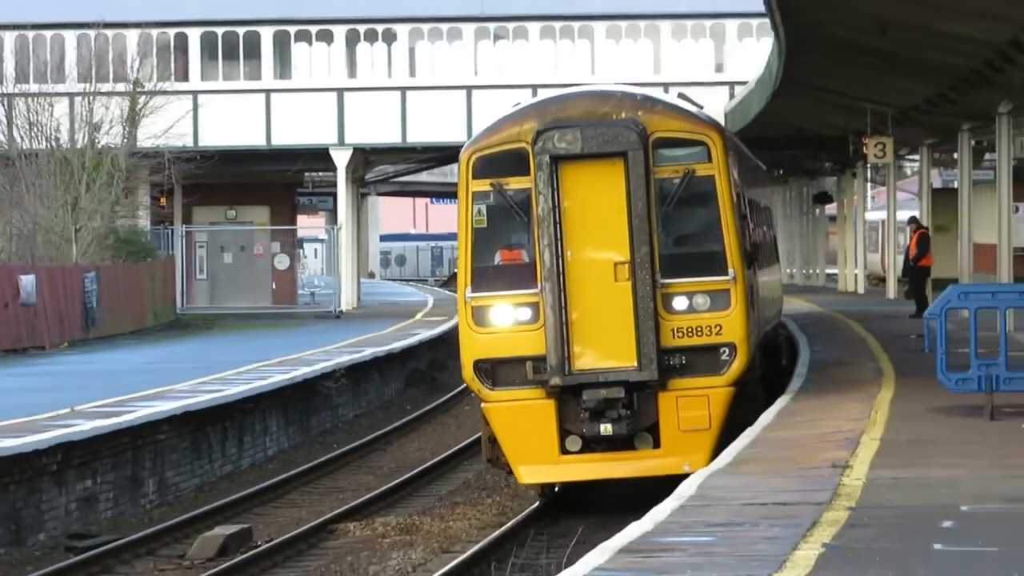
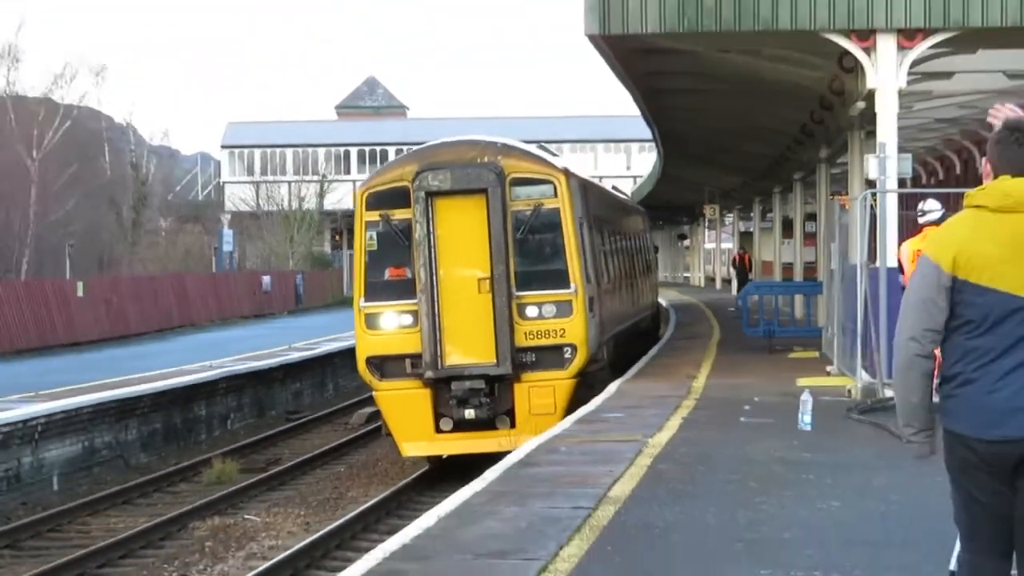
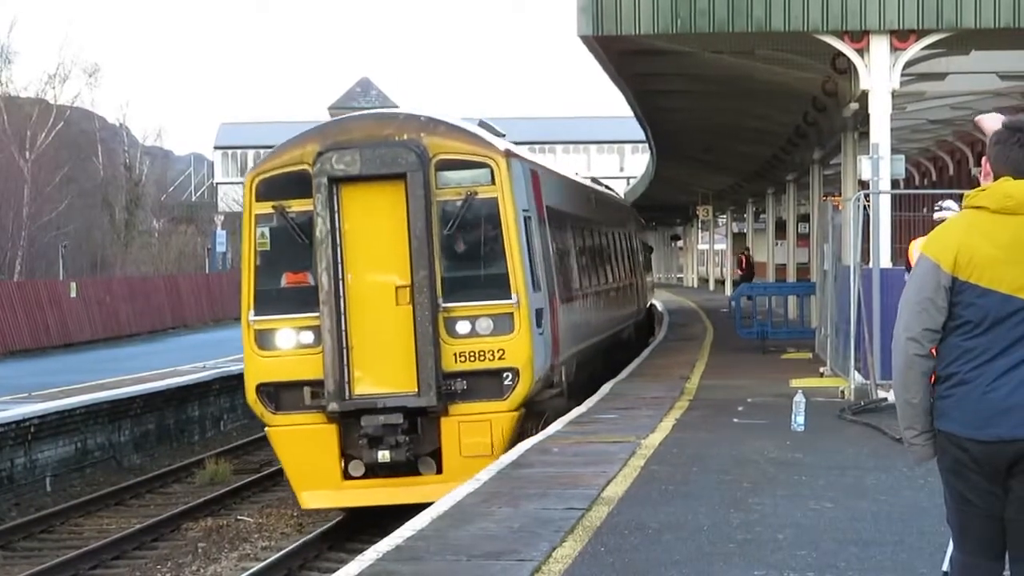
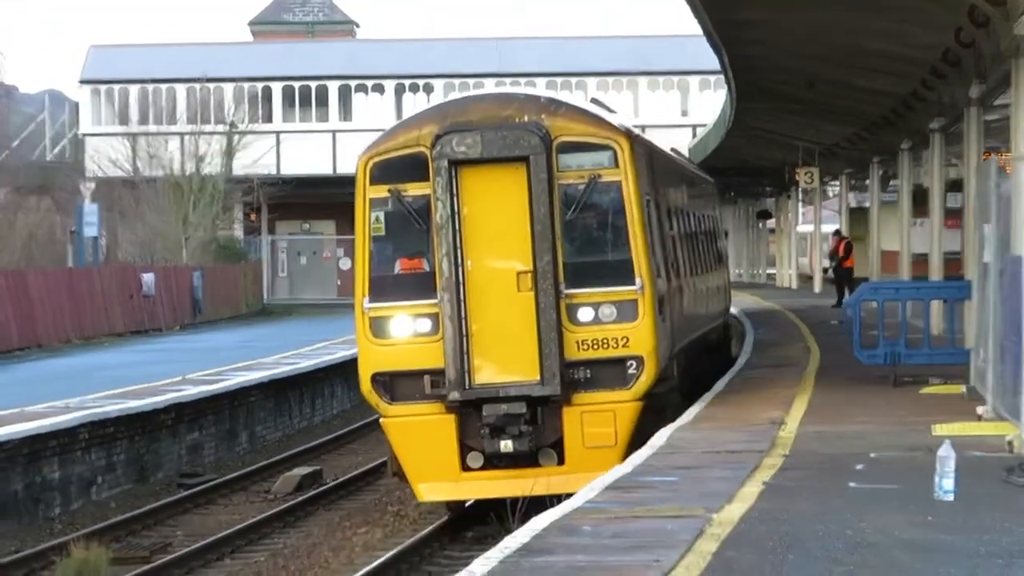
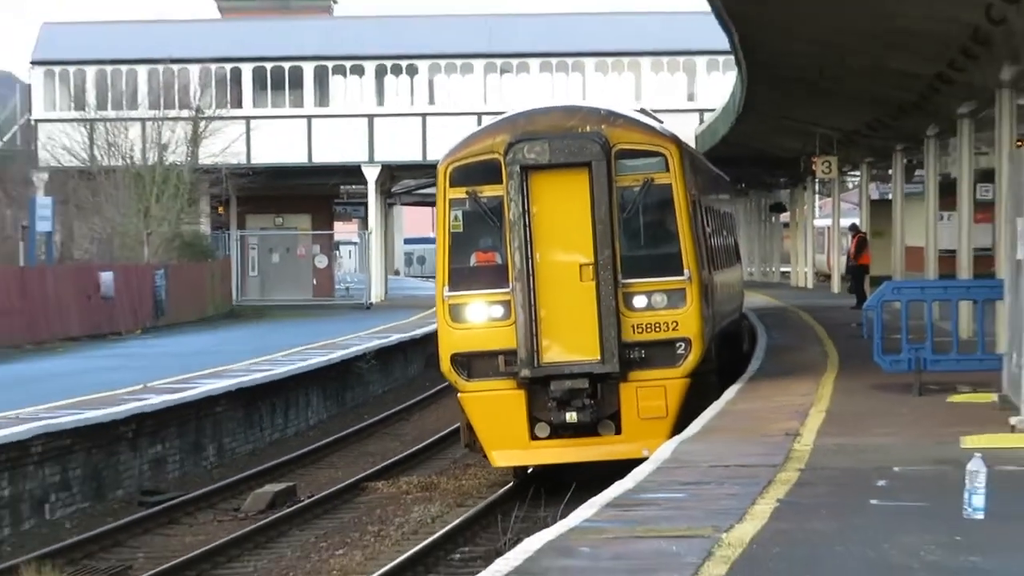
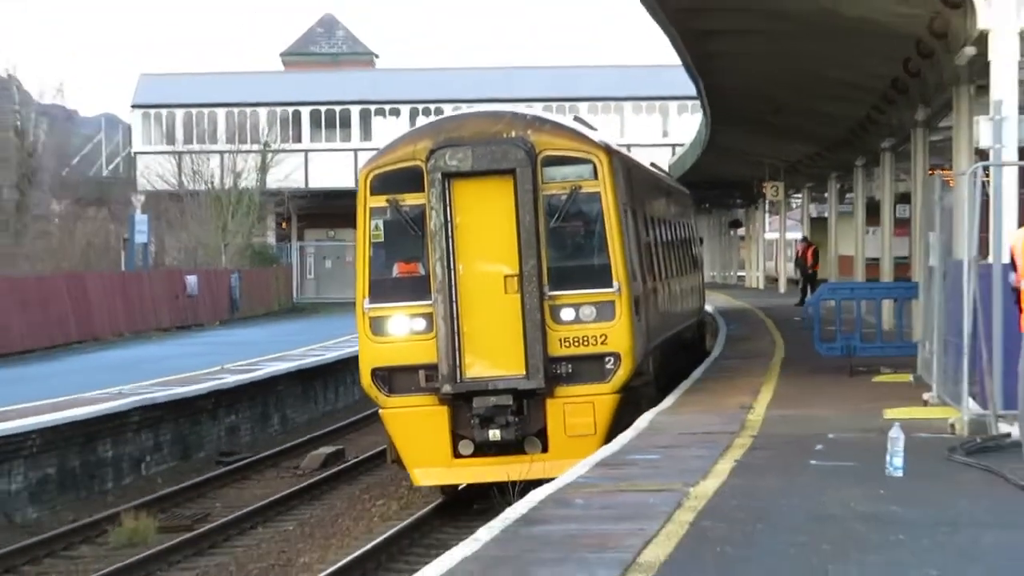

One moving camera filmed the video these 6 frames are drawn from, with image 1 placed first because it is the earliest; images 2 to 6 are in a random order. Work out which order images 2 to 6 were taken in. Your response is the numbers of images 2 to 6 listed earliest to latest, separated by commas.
5, 4, 6, 2, 3
